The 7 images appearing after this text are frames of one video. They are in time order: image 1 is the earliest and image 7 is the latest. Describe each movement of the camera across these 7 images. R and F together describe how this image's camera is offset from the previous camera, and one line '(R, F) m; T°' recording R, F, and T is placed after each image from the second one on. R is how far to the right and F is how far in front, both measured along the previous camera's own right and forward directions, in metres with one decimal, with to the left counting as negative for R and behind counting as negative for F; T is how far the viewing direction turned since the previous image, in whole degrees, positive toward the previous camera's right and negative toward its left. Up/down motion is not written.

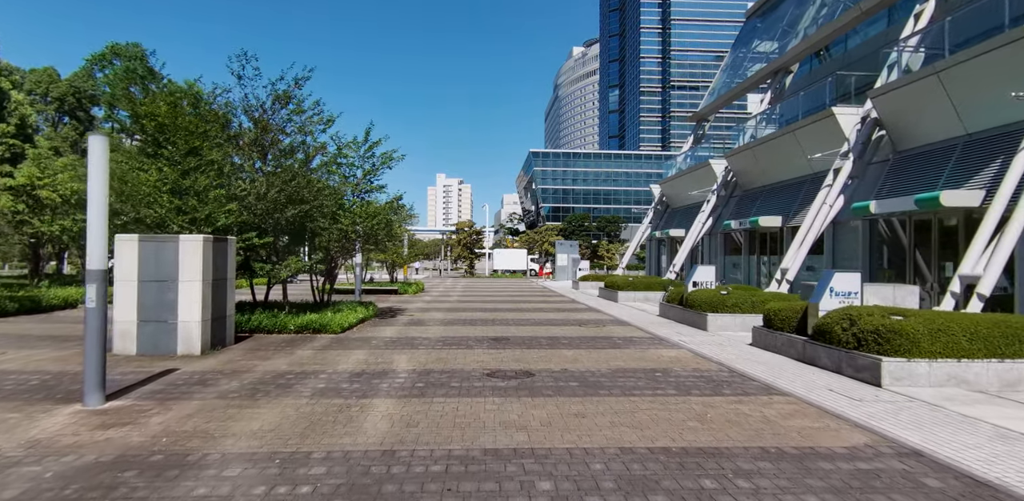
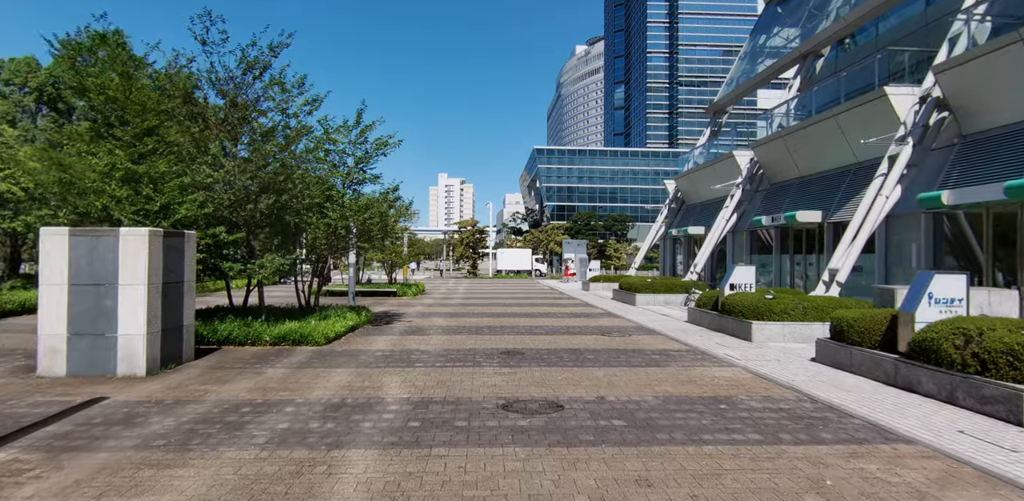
(-0.3, +1.8) m; 0°
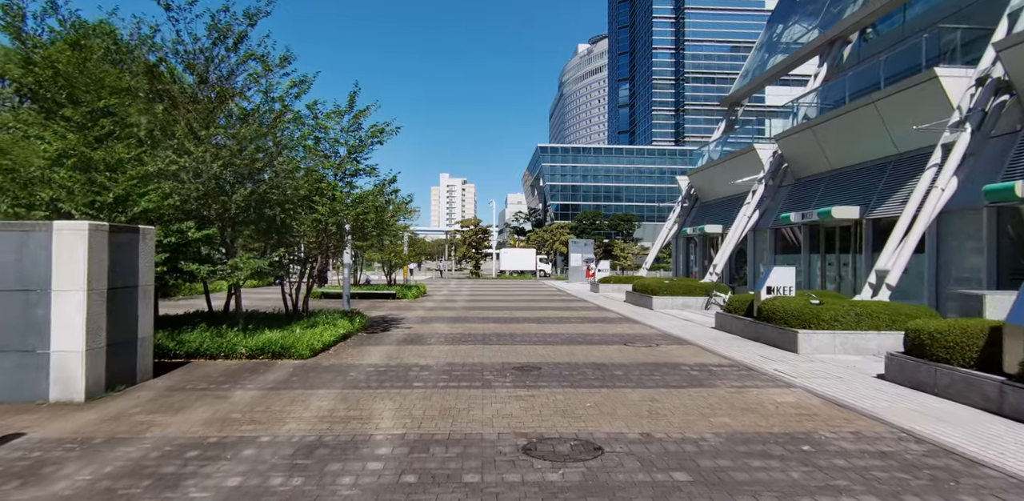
(-0.2, +1.4) m; 0°
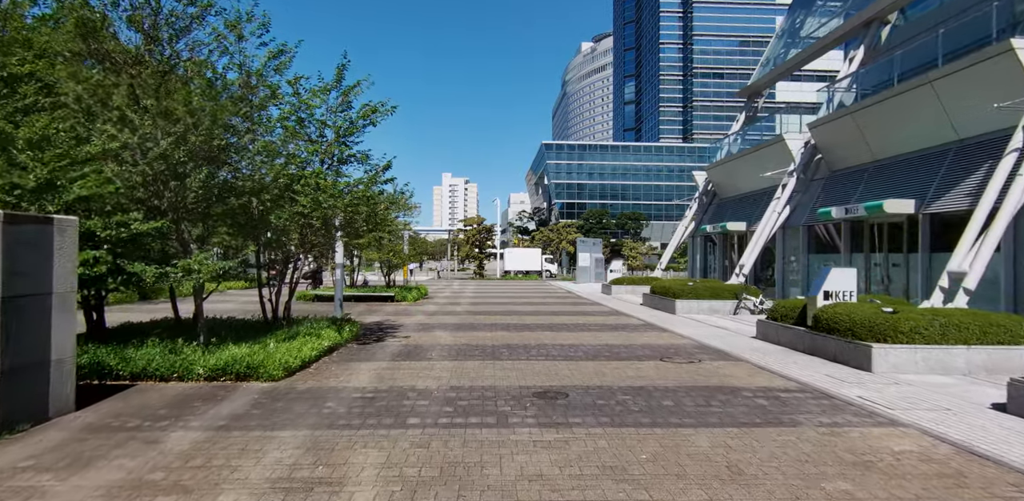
(-0.3, +1.7) m; 0°
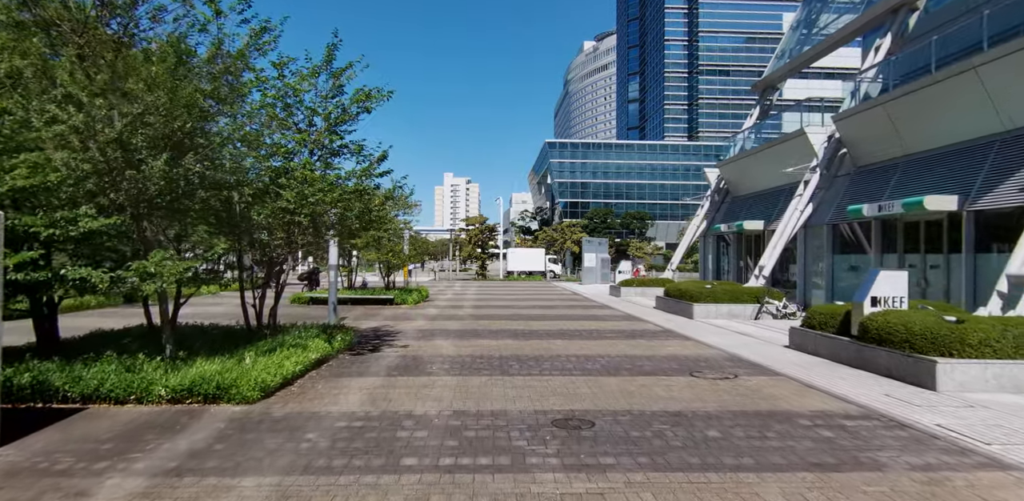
(-0.2, +1.0) m; 0°
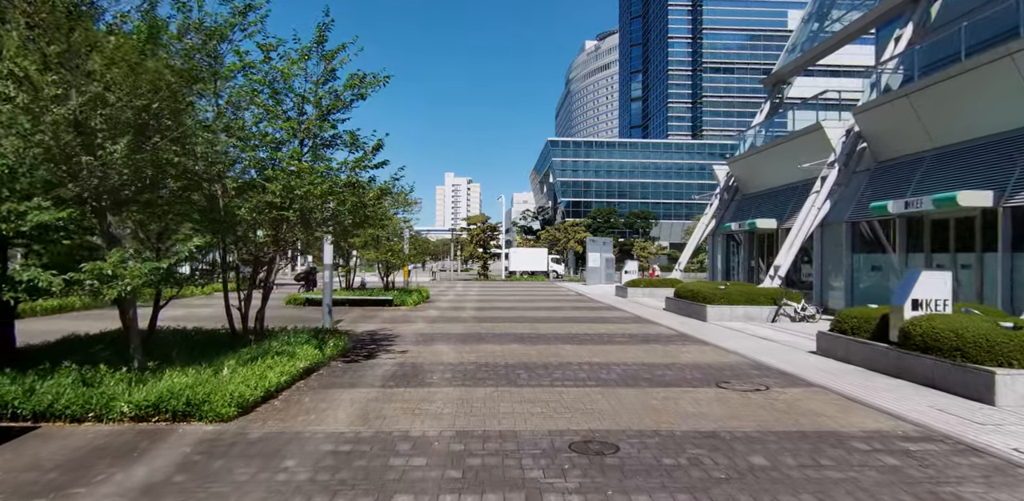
(-0.1, +0.8) m; 0°
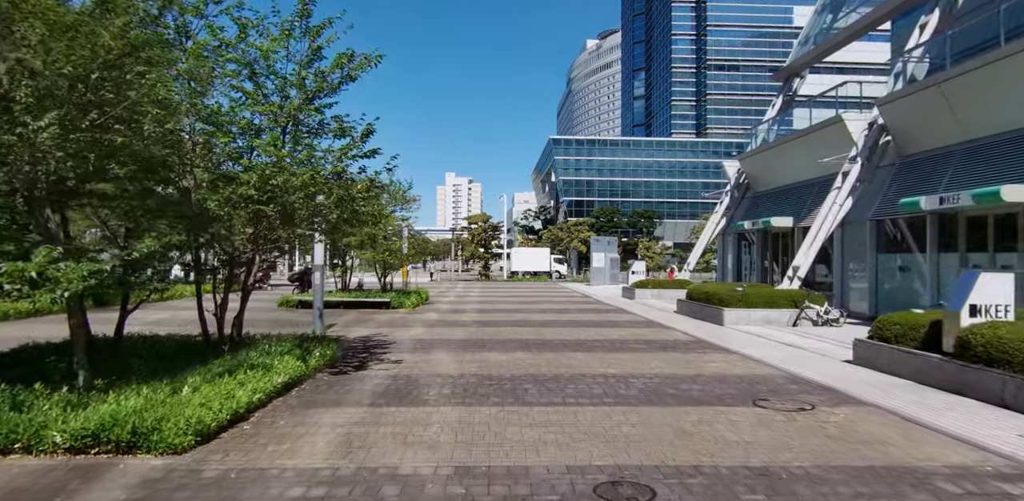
(-0.1, +0.9) m; 0°
